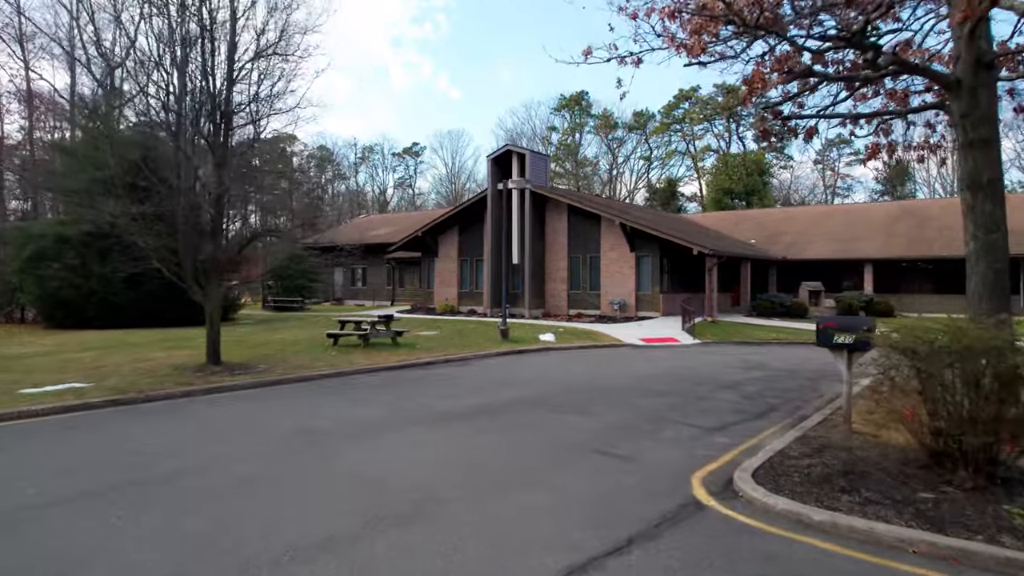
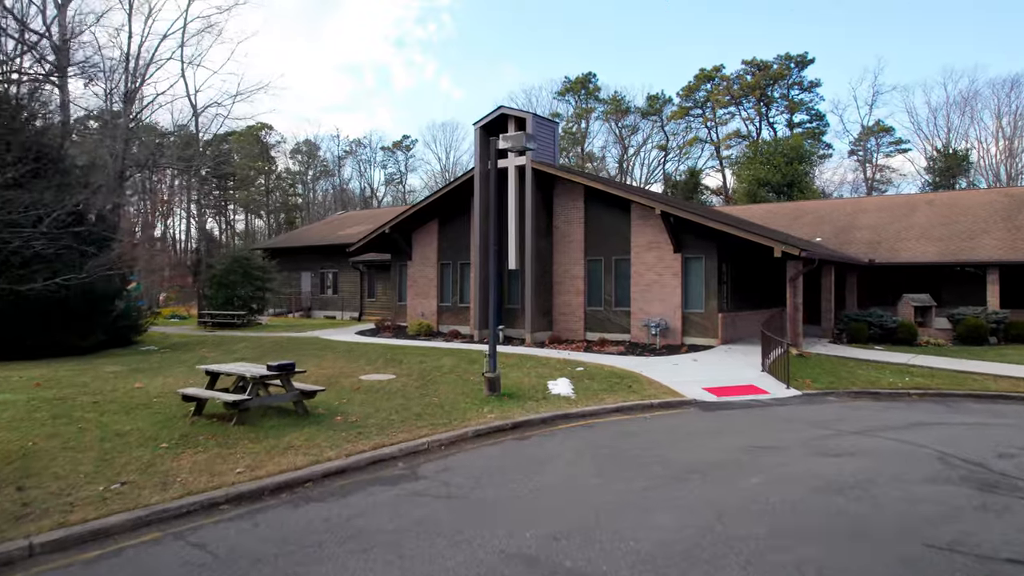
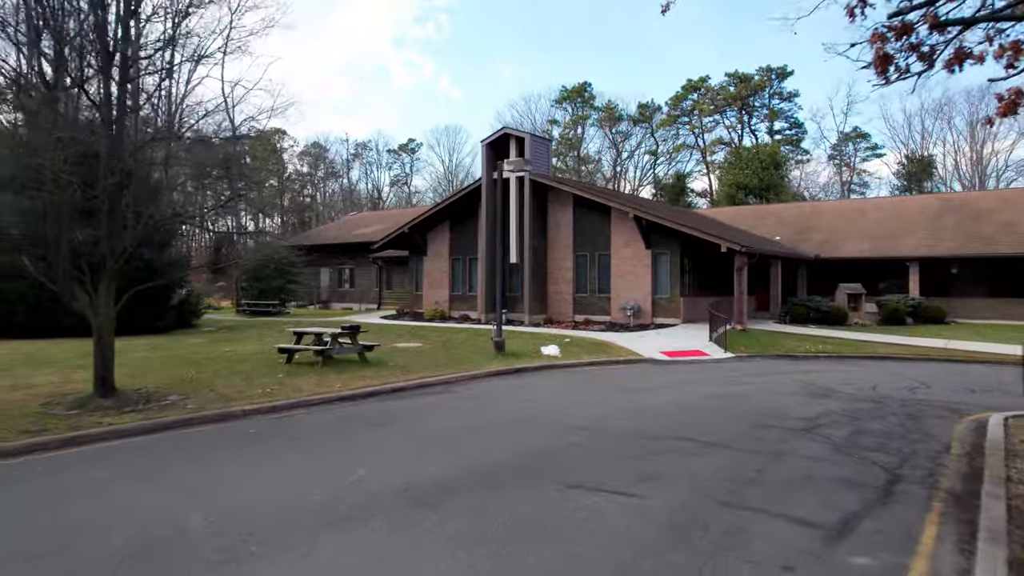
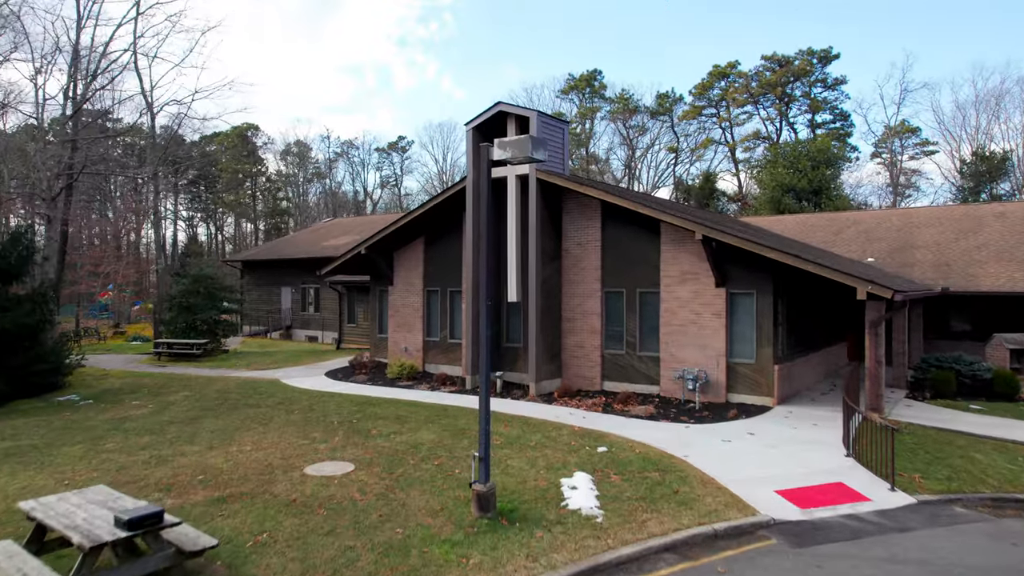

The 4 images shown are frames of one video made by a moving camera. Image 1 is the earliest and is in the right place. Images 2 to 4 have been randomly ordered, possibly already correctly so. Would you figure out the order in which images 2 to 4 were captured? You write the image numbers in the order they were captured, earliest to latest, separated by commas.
3, 2, 4
